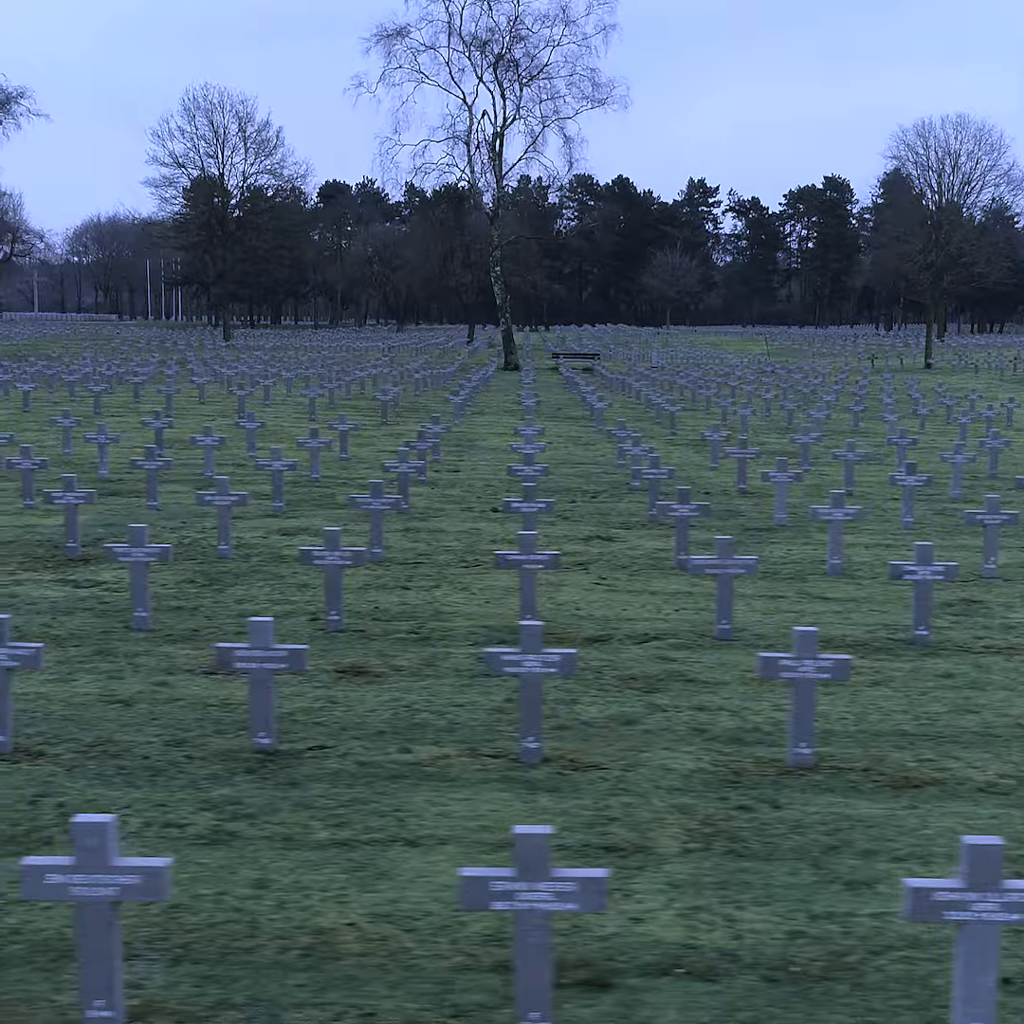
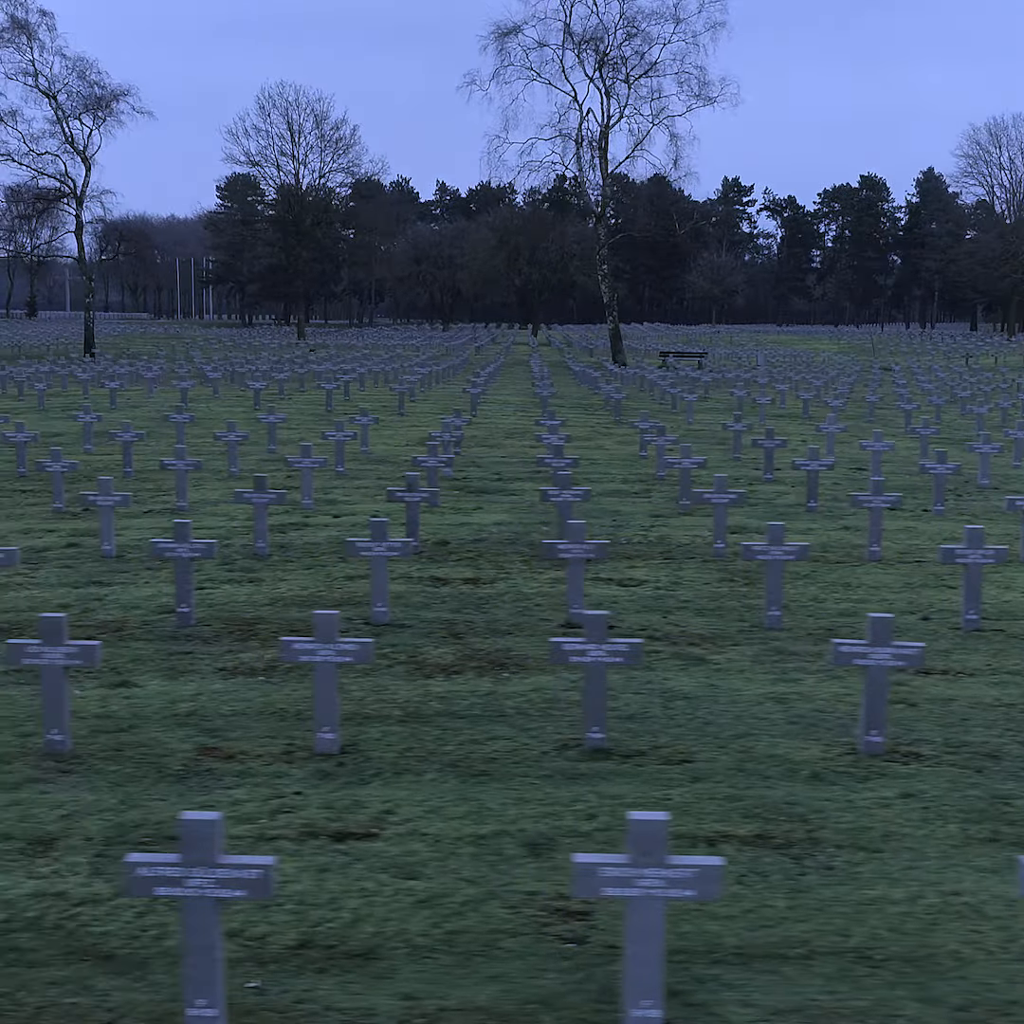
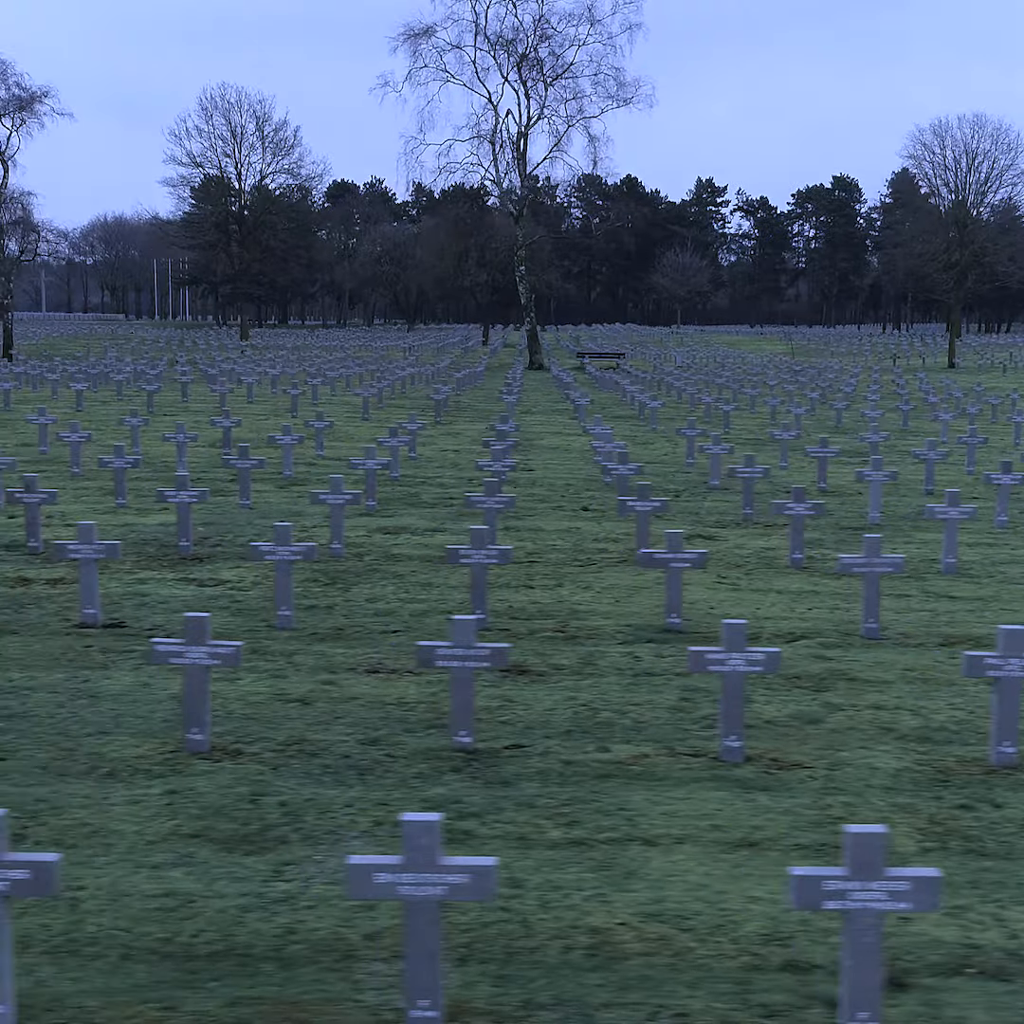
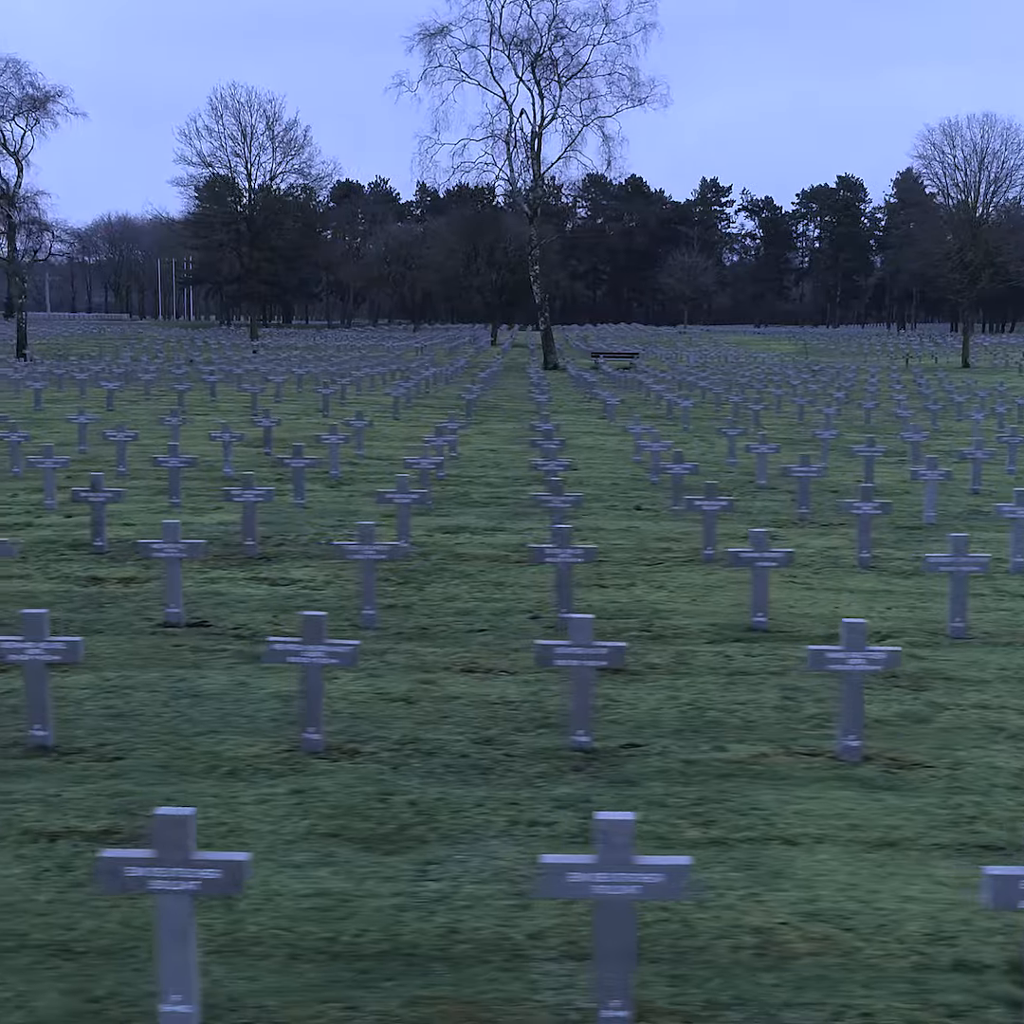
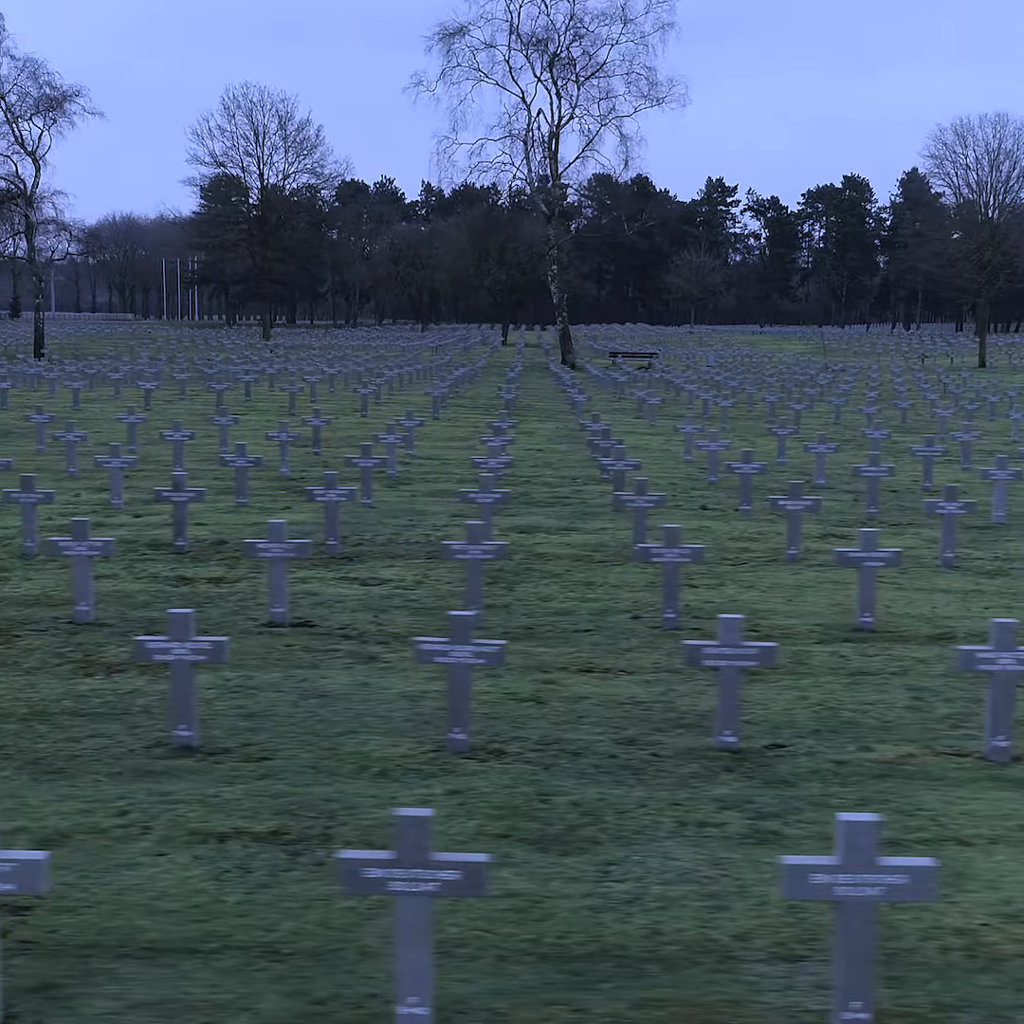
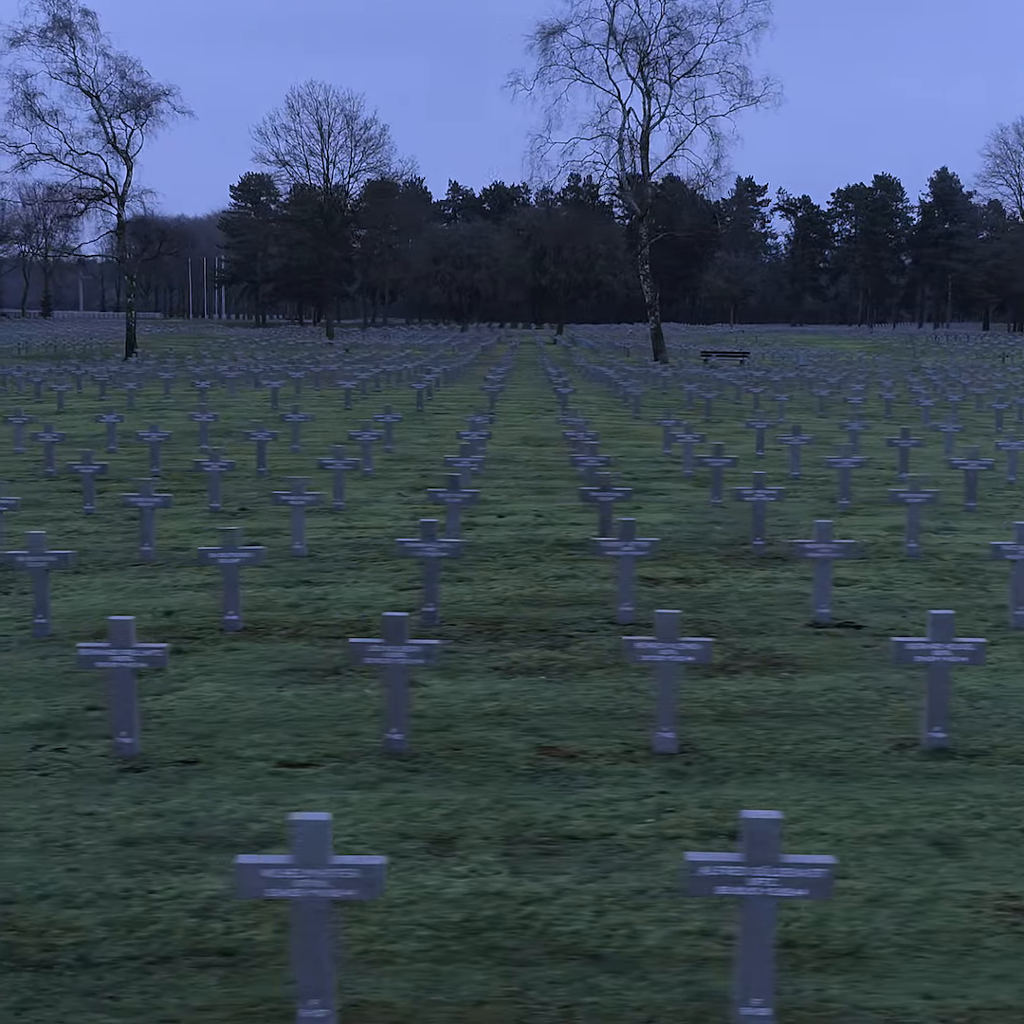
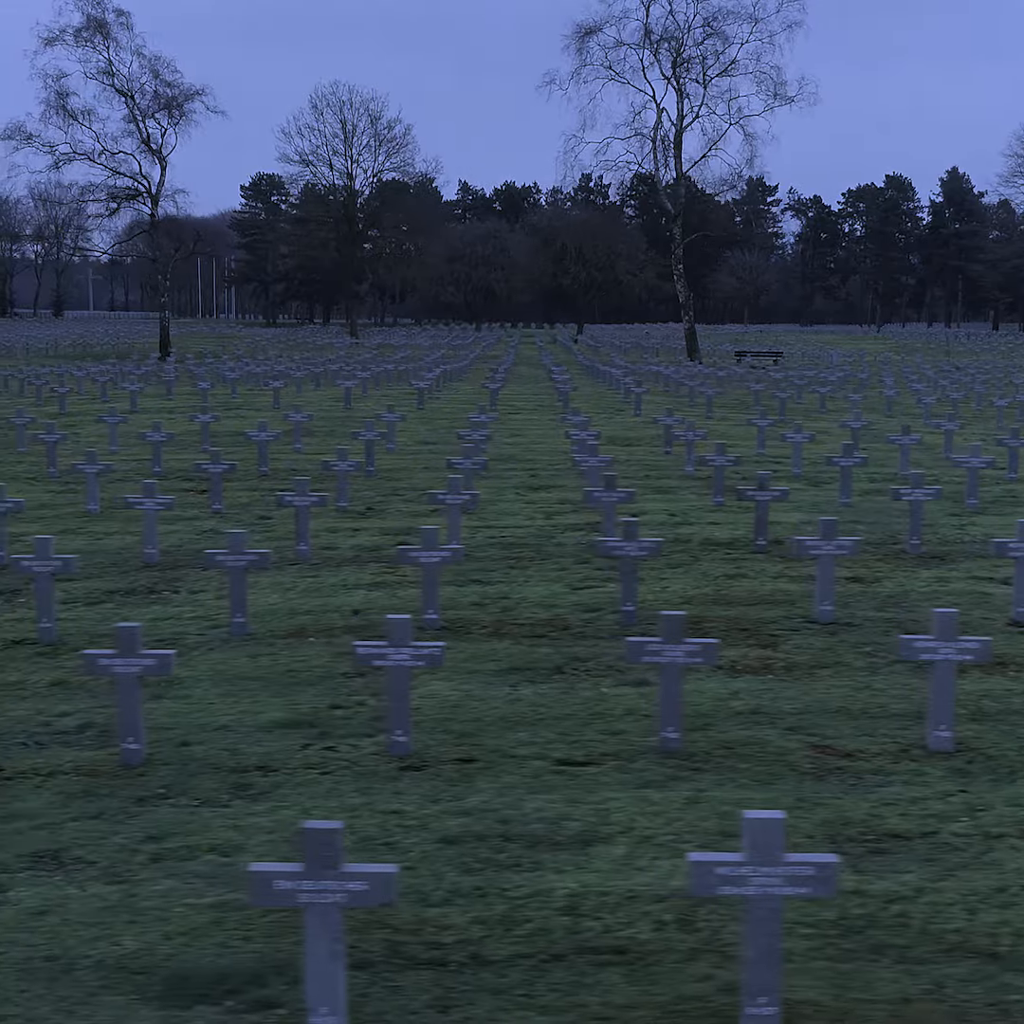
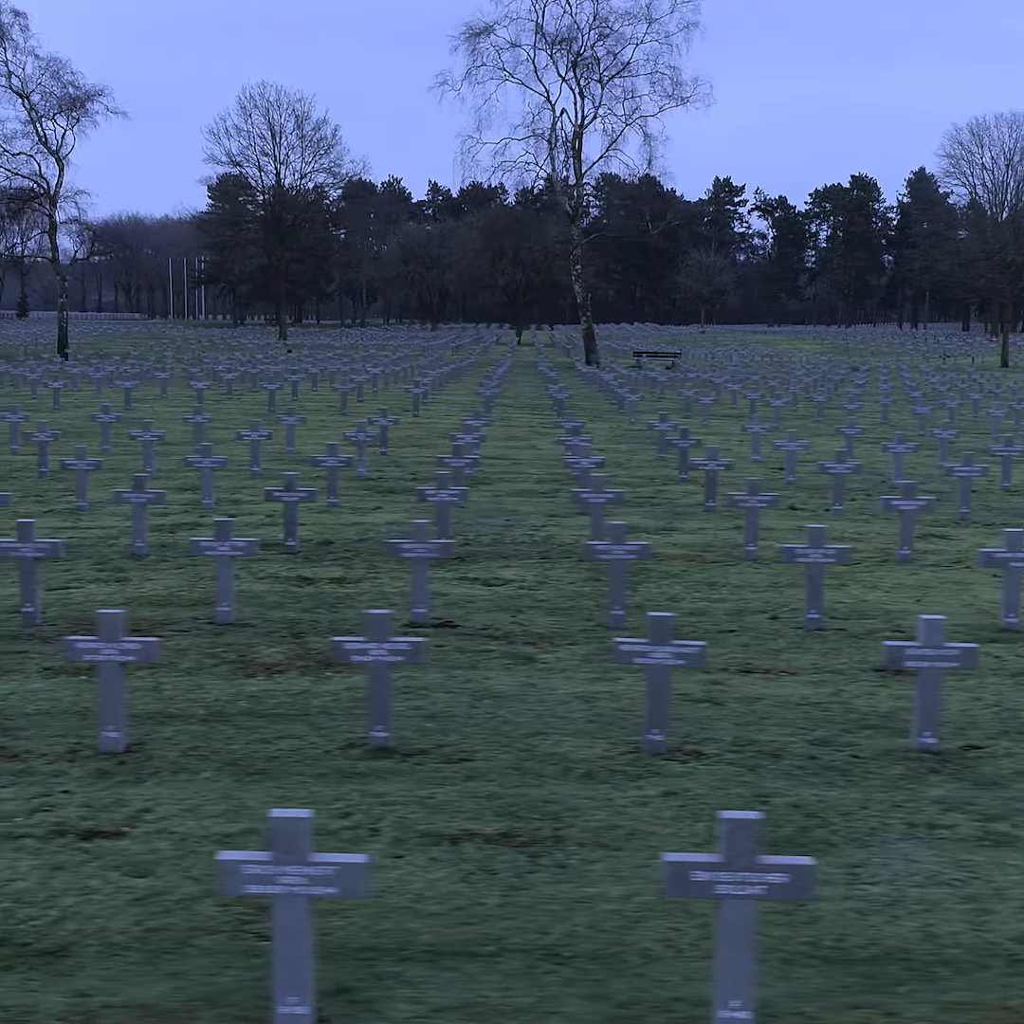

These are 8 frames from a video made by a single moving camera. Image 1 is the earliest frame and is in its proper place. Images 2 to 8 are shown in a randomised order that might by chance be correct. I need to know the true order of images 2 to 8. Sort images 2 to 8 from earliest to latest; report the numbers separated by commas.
3, 4, 5, 8, 2, 6, 7
